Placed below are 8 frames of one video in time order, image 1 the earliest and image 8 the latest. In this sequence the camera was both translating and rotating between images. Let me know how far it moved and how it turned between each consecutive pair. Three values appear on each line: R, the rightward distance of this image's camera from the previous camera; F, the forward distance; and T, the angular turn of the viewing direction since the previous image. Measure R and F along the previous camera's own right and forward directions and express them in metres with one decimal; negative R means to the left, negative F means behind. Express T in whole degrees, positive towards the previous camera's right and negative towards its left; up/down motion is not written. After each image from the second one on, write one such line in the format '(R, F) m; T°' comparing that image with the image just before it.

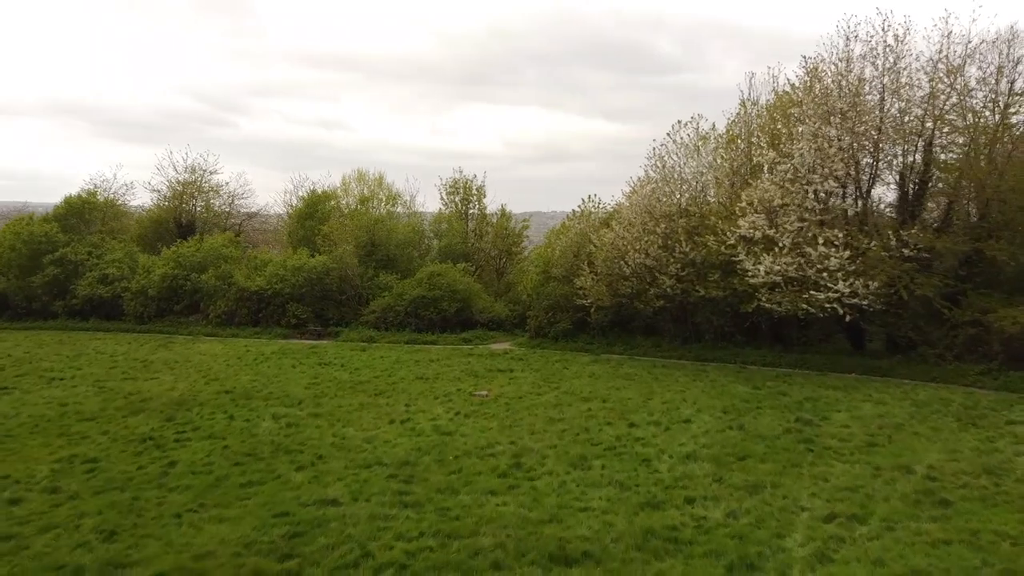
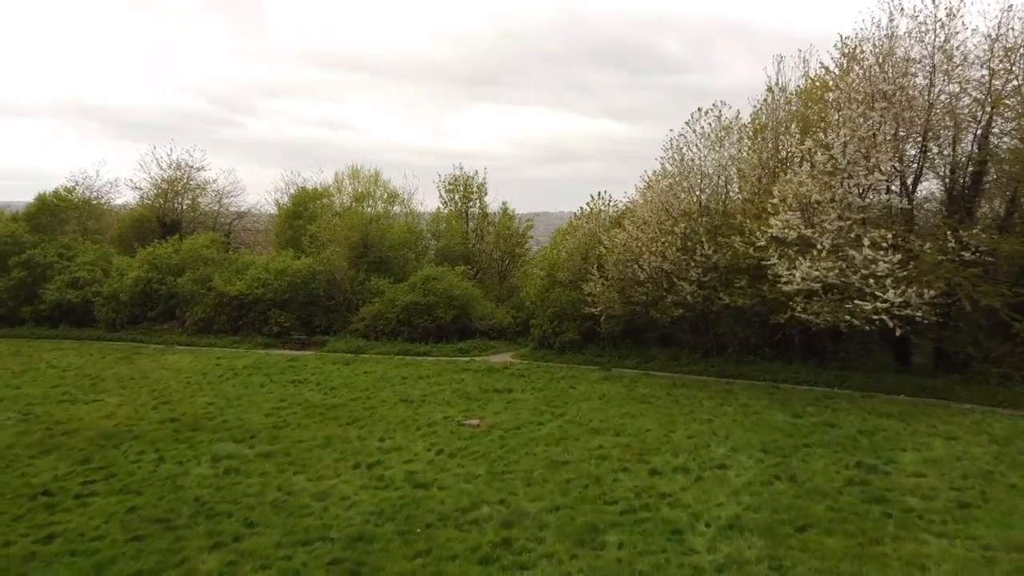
(+0.3, +3.4) m; -1°
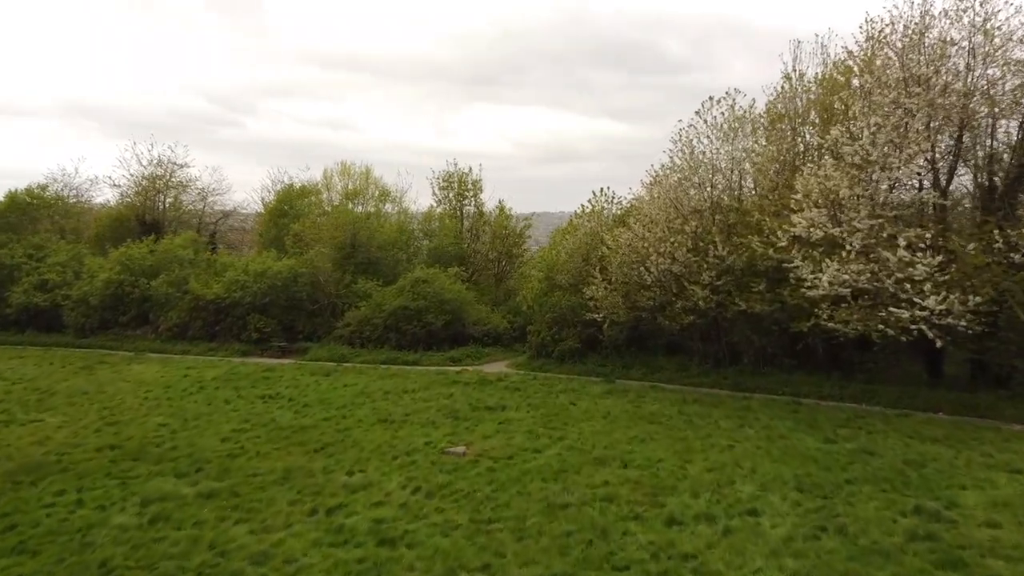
(+0.2, +2.4) m; 0°
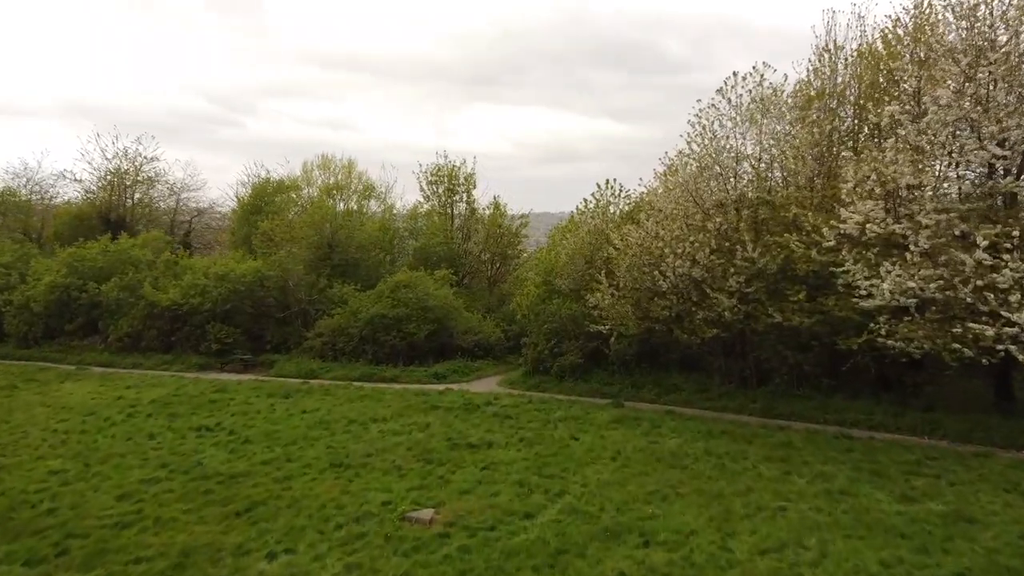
(+0.3, +3.9) m; 0°
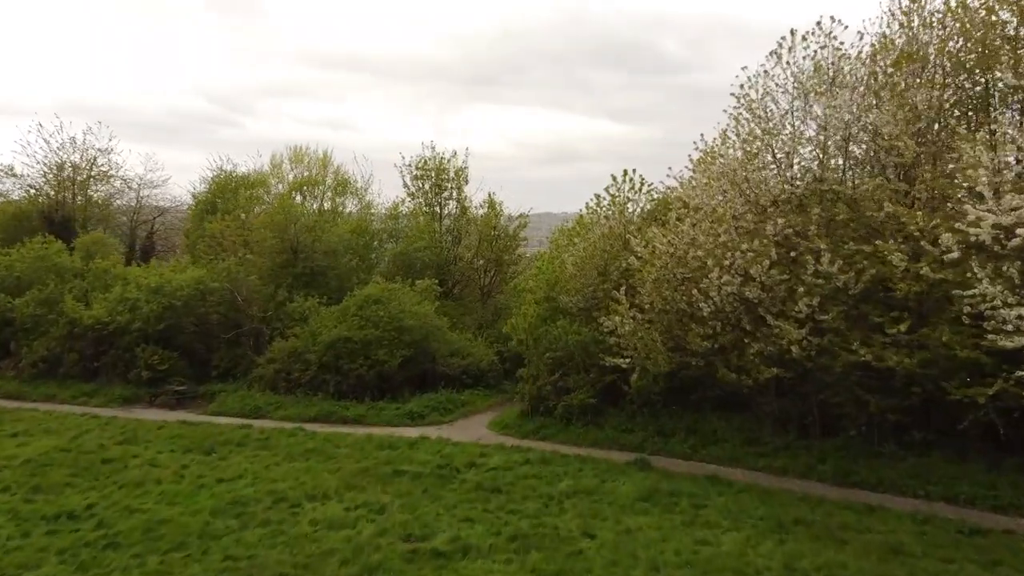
(+0.2, +5.4) m; 0°
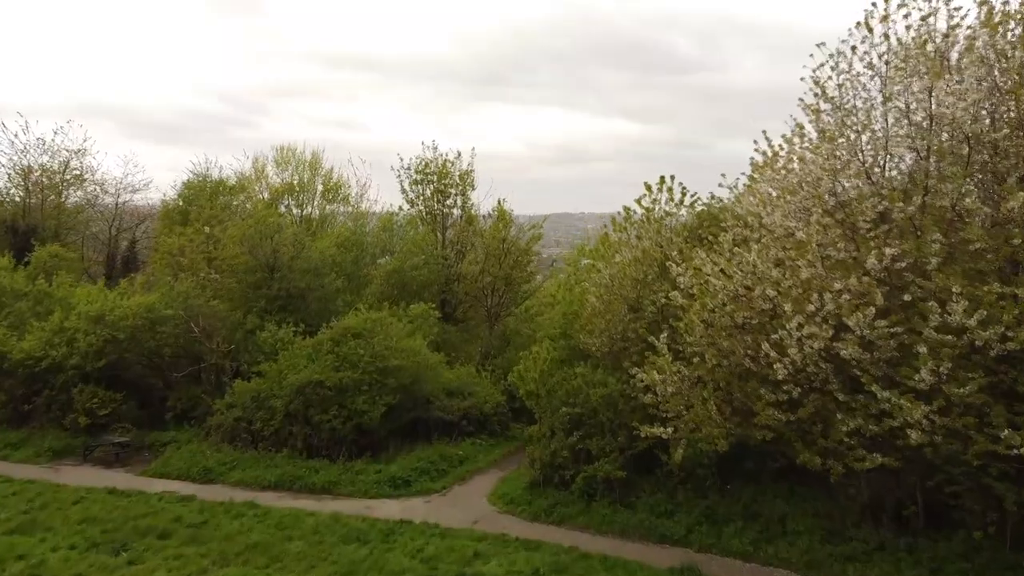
(+0.2, +4.3) m; -1°
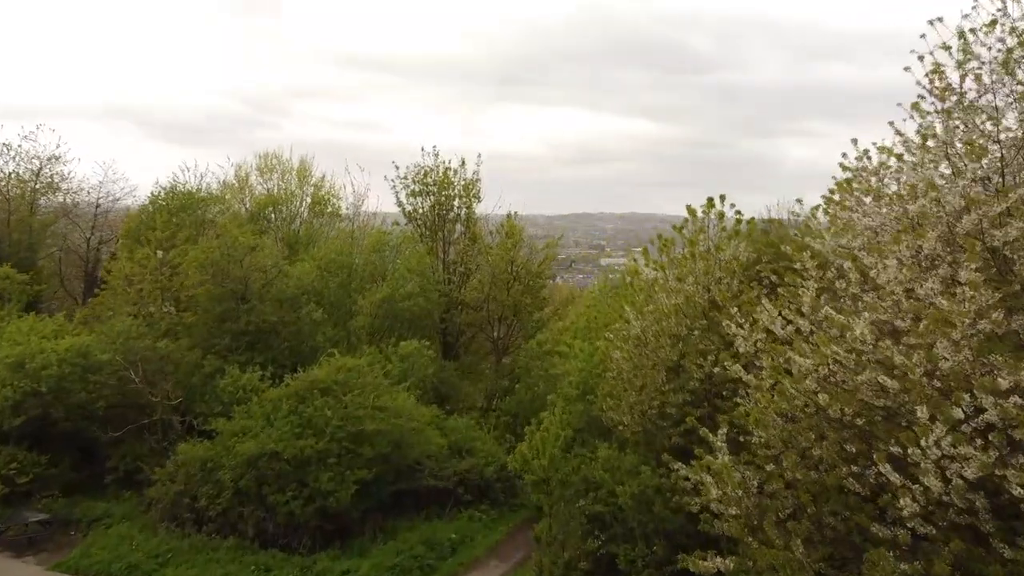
(+0.3, +3.9) m; -1°
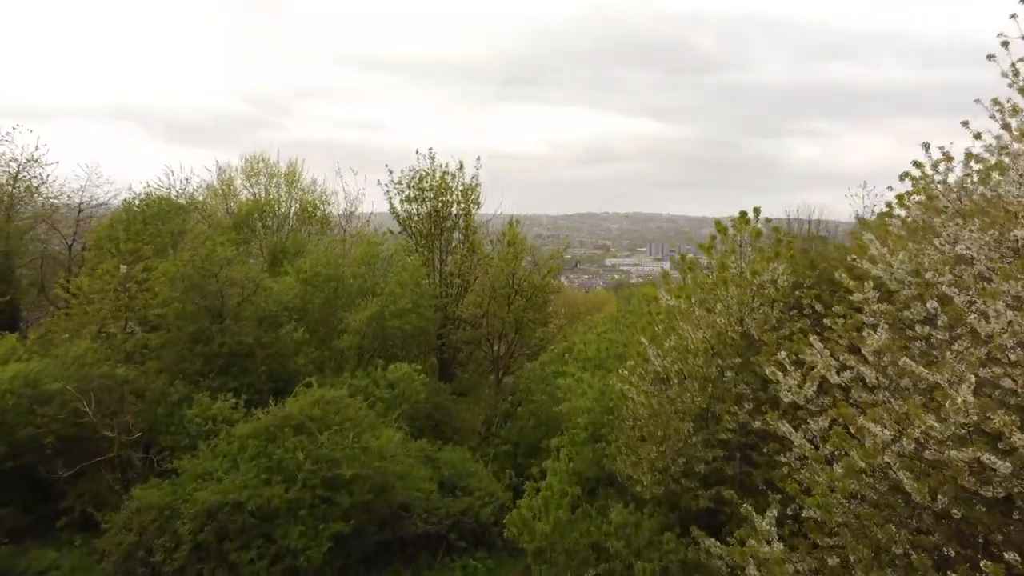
(+0.1, +2.0) m; 0°
